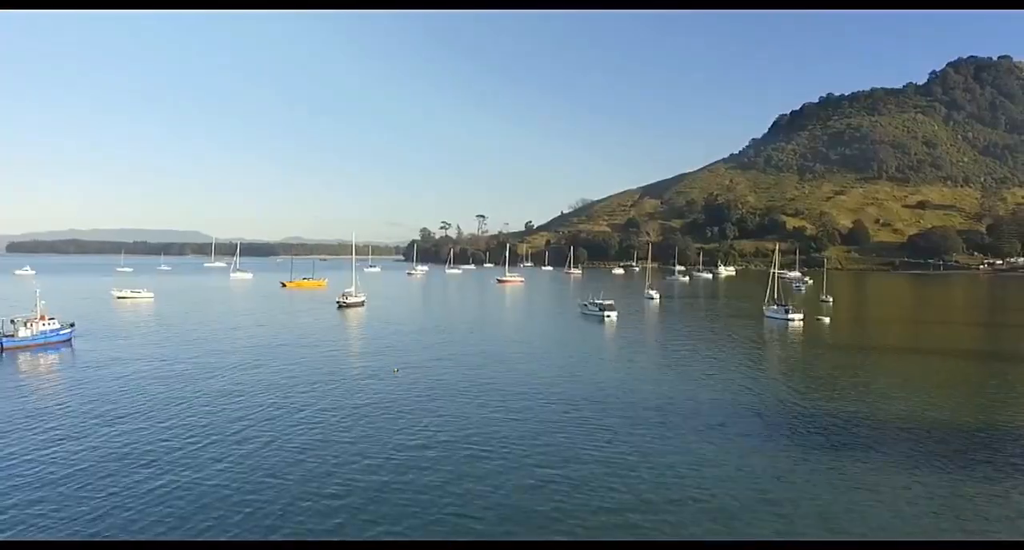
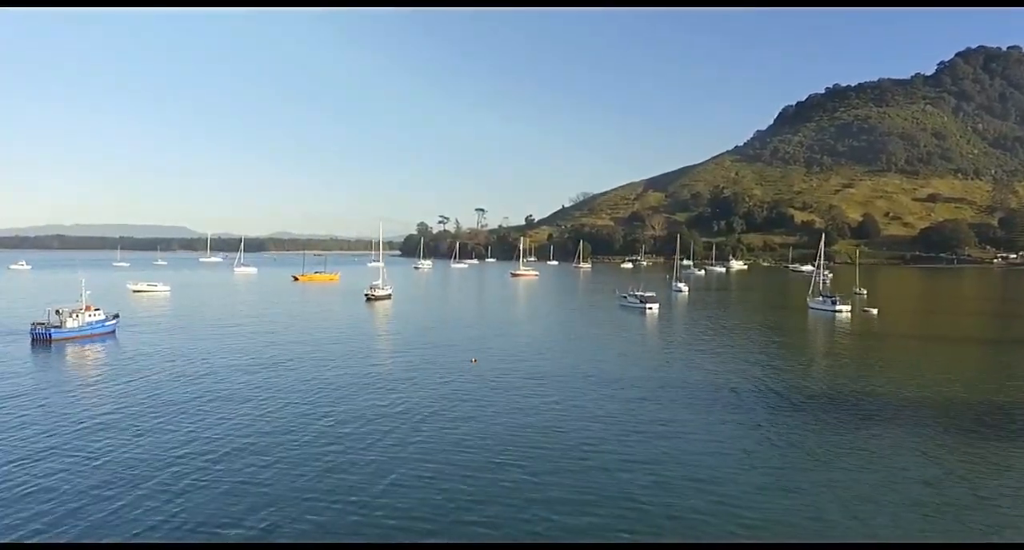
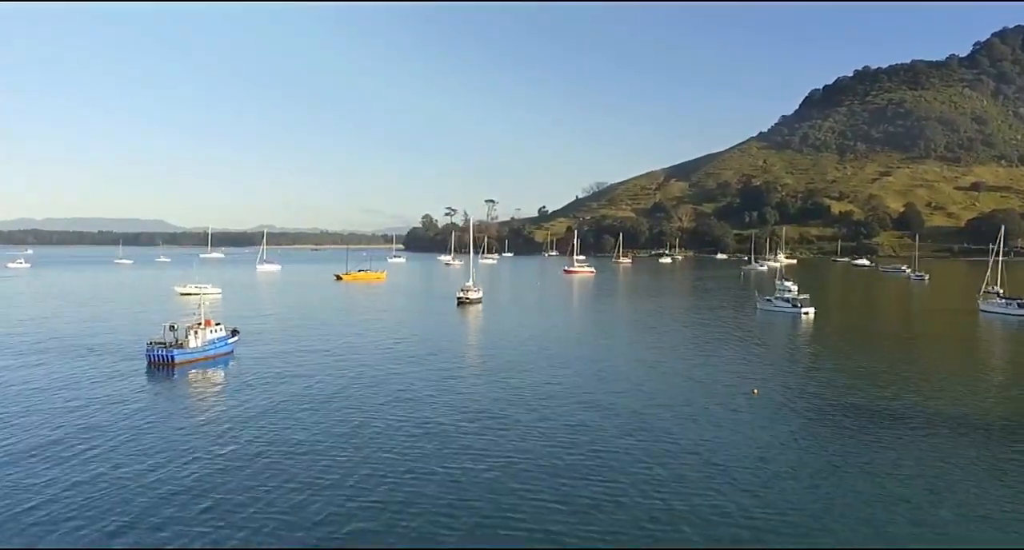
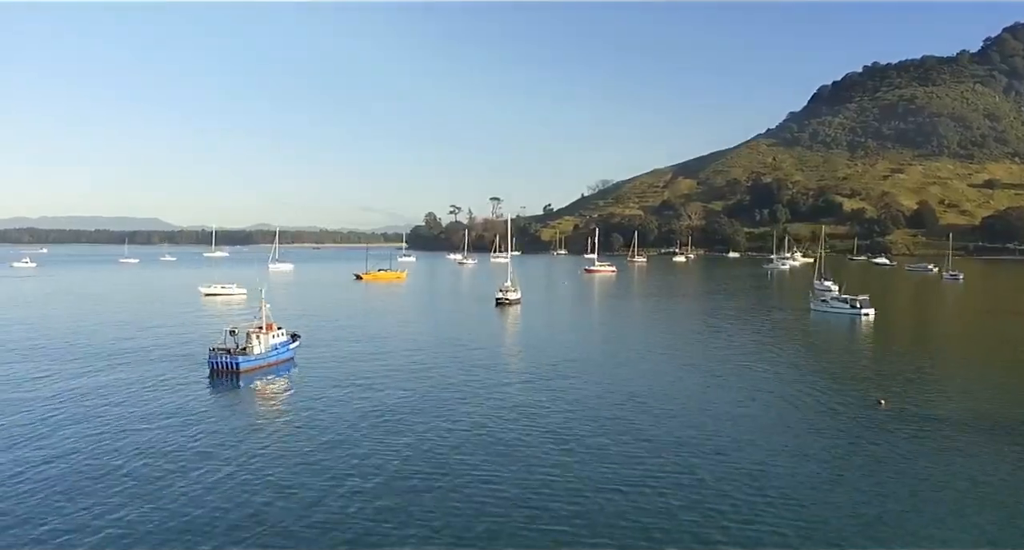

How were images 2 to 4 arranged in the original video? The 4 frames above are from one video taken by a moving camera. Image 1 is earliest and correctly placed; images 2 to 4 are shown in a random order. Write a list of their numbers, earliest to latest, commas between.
2, 3, 4
